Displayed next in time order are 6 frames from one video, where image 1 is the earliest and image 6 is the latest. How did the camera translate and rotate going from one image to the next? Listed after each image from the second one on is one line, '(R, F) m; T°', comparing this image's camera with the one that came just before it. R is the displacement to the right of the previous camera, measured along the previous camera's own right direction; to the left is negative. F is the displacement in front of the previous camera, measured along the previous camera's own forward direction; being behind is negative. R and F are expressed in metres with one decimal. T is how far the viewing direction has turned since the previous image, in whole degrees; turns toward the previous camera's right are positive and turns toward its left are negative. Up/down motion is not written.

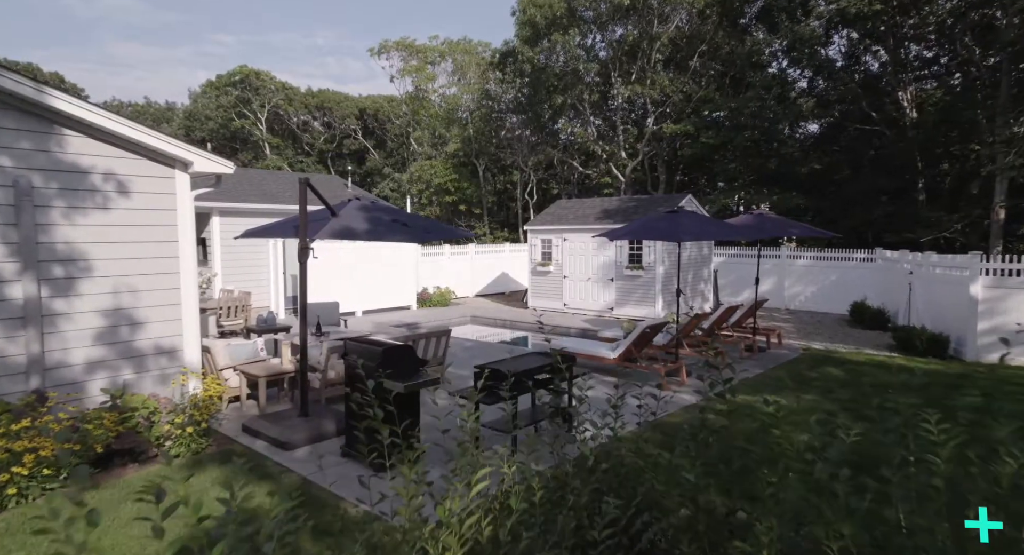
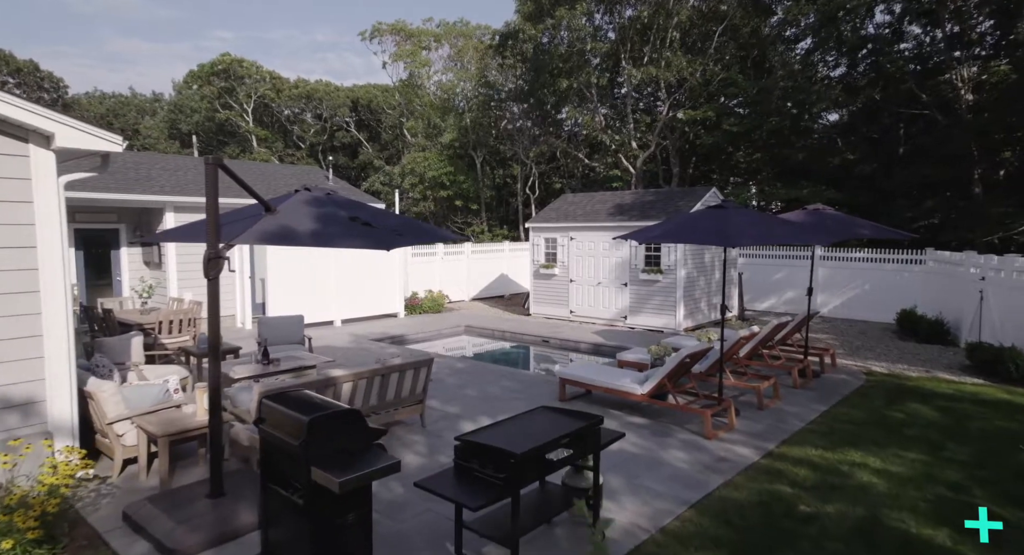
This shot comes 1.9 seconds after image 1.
(0.0, +1.9) m; 0°
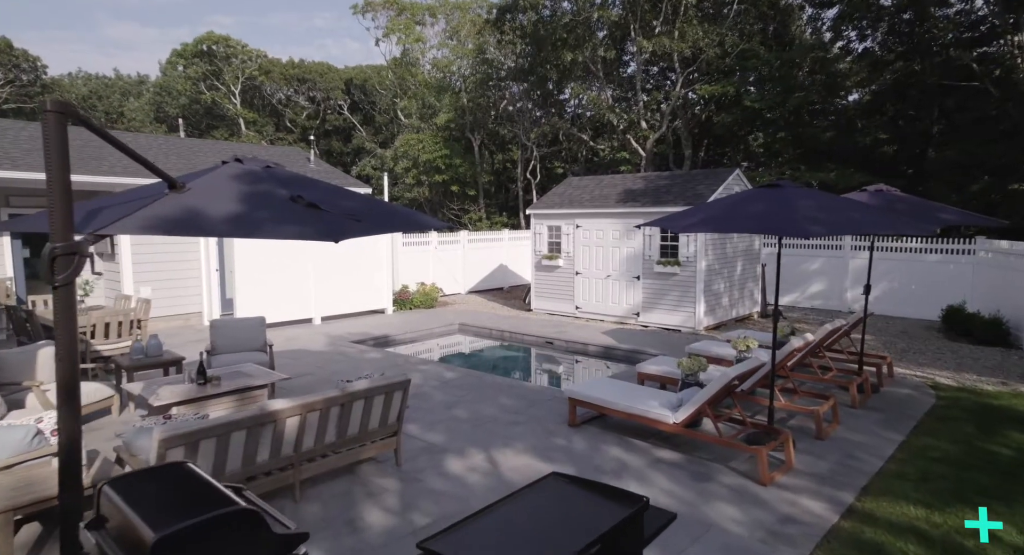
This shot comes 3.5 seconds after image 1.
(0.0, +1.5) m; 0°
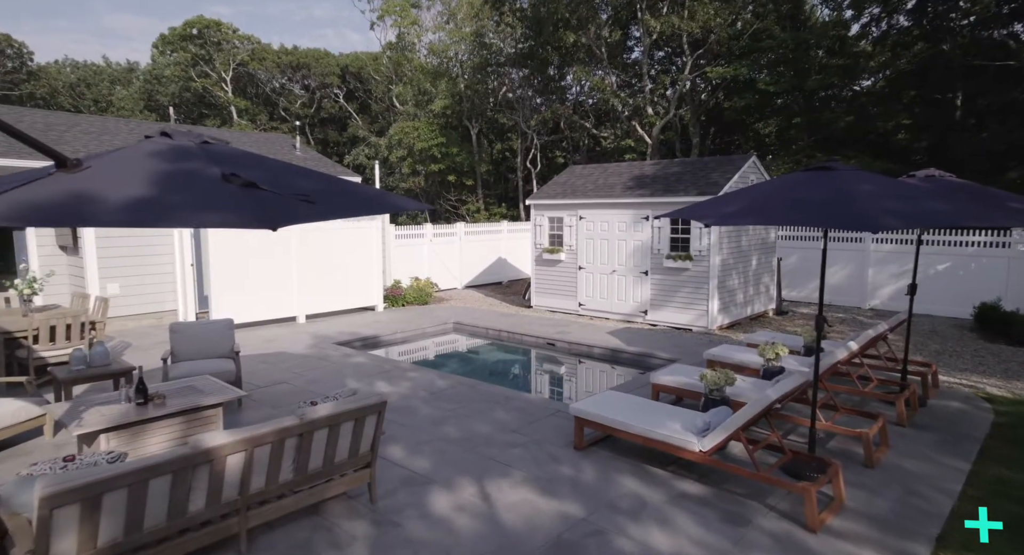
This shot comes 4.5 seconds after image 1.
(0.0, +0.9) m; 0°
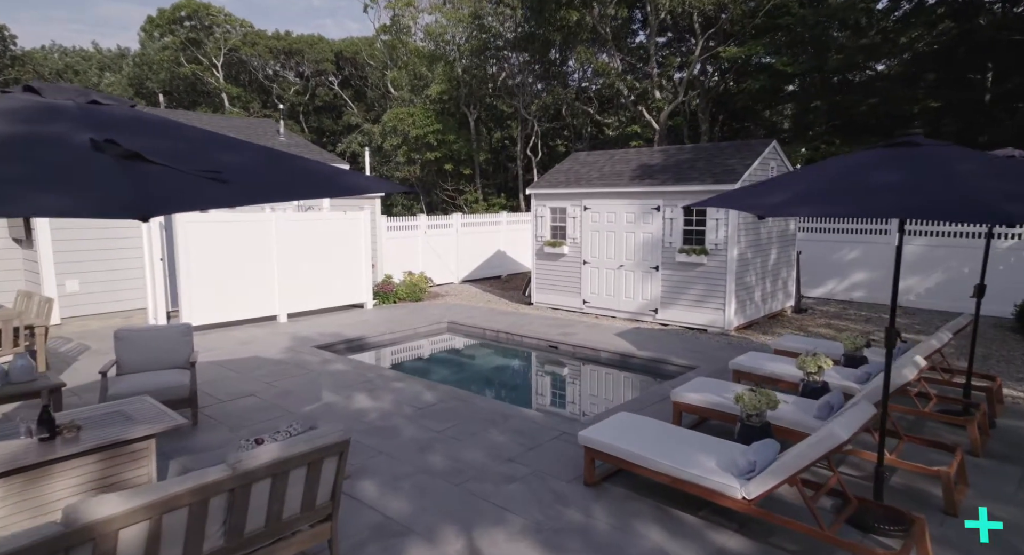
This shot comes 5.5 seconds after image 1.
(0.0, +1.0) m; 0°
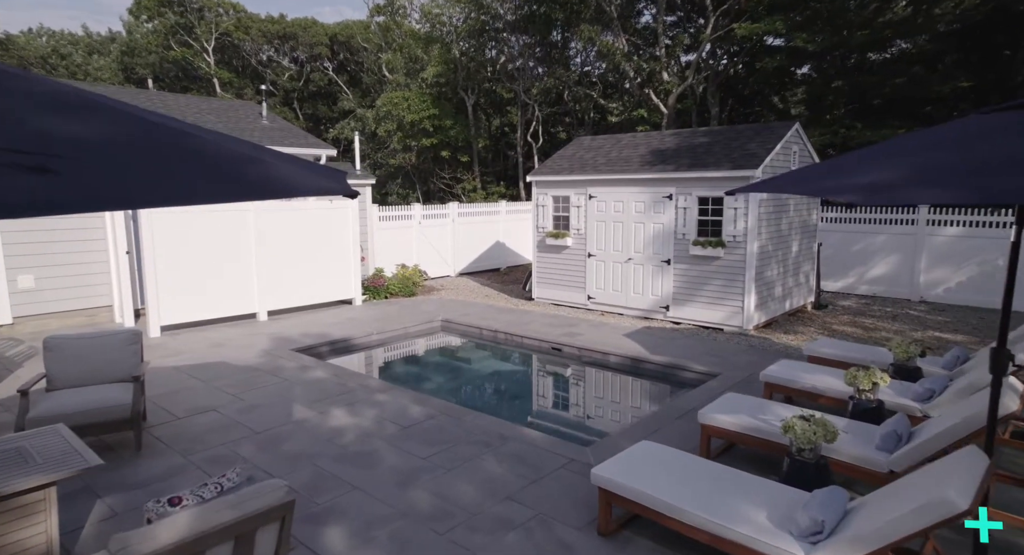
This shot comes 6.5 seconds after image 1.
(0.0, +0.9) m; 0°
